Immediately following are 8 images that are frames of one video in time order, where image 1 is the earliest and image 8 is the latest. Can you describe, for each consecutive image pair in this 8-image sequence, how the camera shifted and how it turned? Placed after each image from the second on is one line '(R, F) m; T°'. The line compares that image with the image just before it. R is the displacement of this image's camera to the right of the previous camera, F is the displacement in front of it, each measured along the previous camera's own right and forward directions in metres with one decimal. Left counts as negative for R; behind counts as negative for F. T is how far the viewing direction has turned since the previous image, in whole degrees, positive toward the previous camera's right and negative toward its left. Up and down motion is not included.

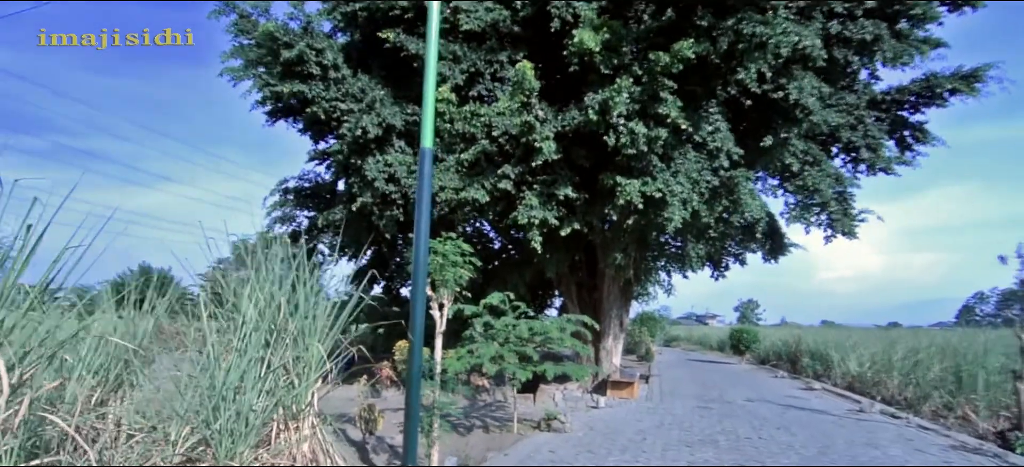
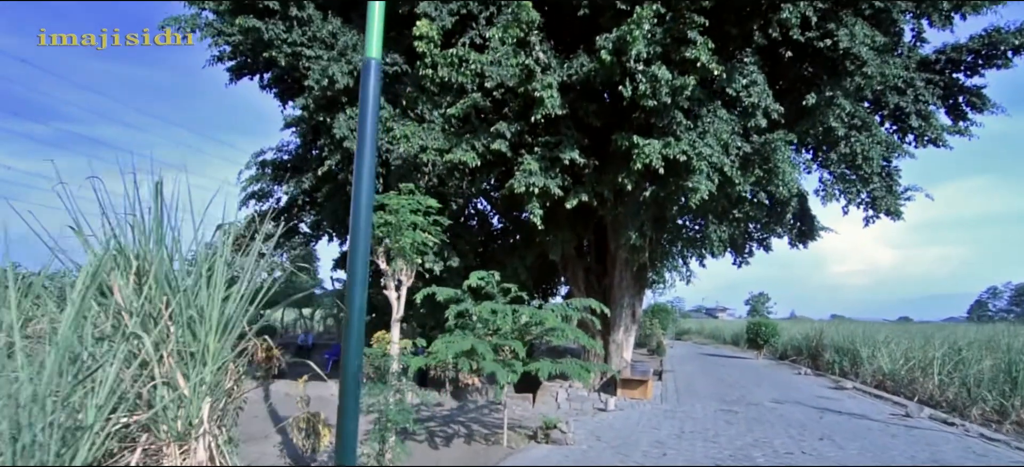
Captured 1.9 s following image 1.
(+0.2, +1.8) m; -1°
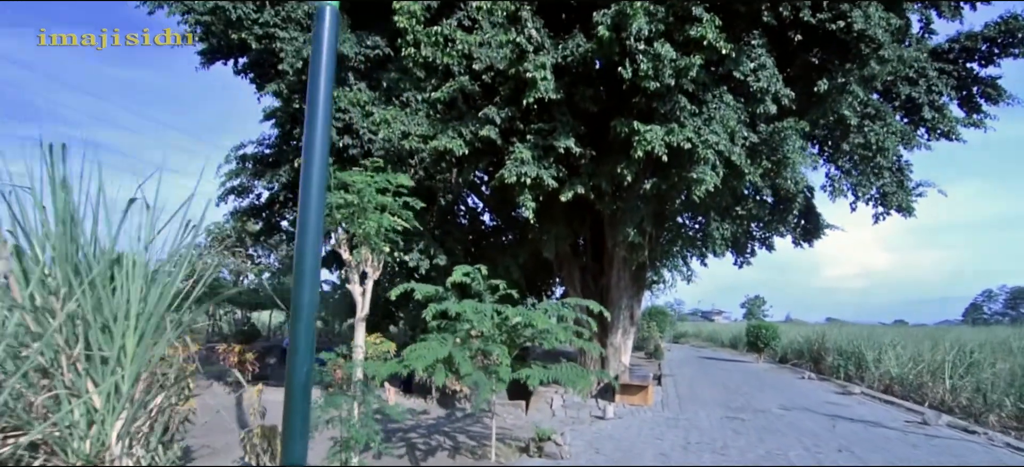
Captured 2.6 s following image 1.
(+0.1, +0.7) m; 0°
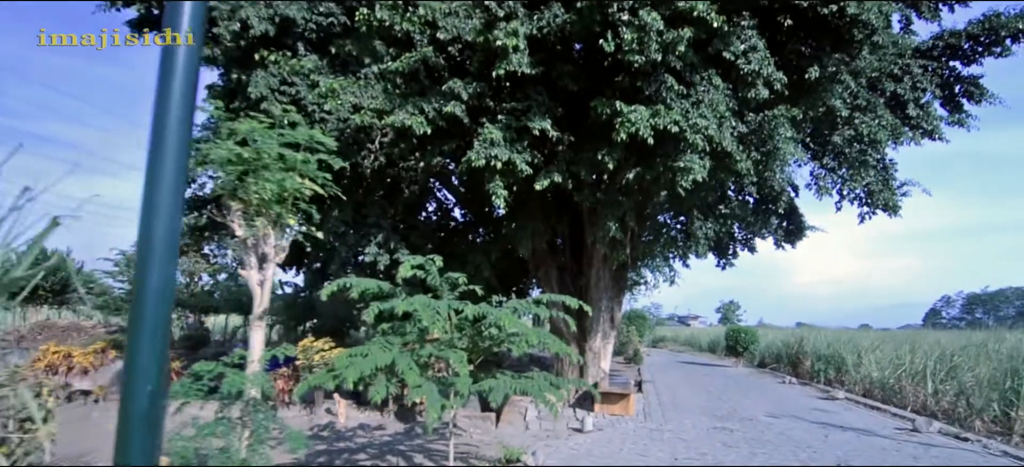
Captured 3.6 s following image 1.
(+0.1, +0.9) m; +3°
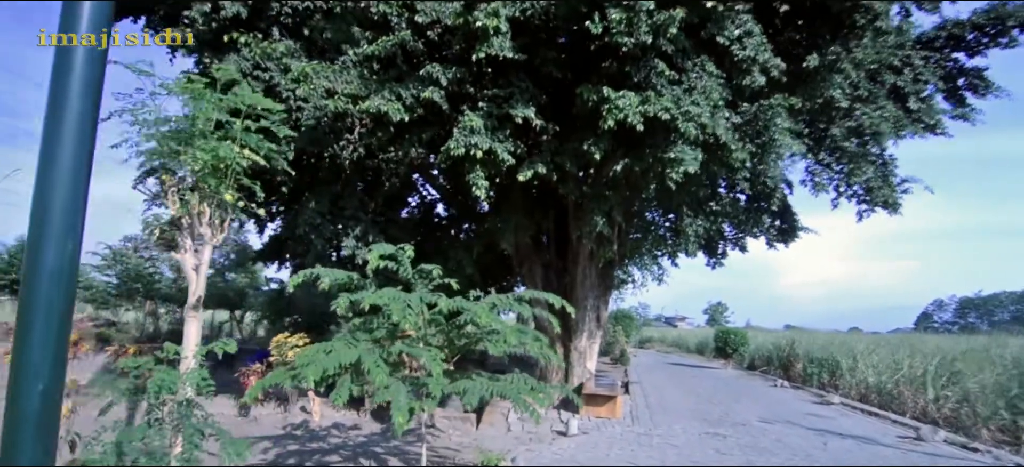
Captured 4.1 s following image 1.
(+0.2, +0.5) m; +1°
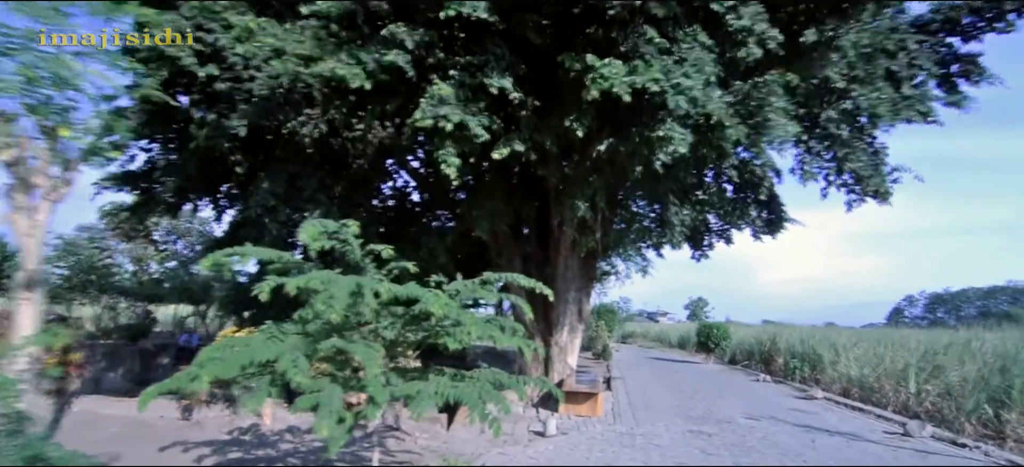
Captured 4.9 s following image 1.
(+0.1, +0.7) m; +2°
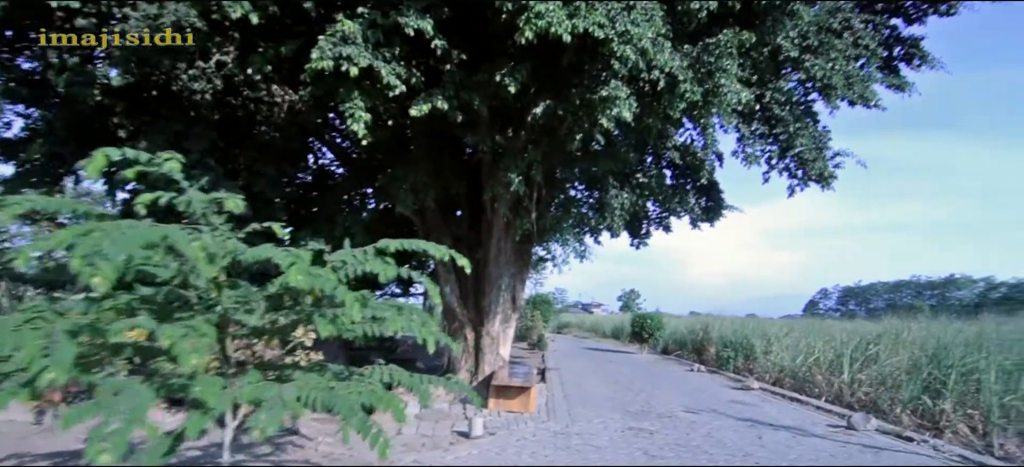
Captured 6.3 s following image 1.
(+0.2, +1.1) m; +6°
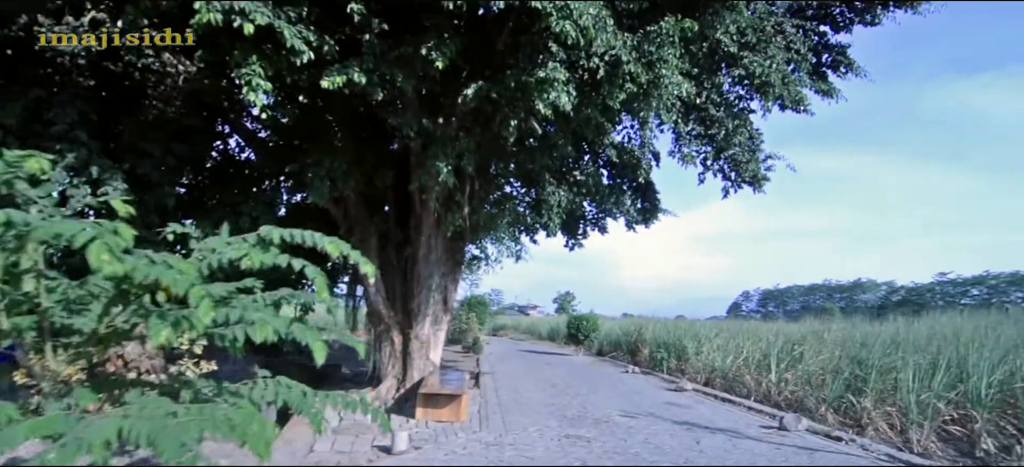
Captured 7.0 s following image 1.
(+0.1, +0.6) m; +6°
